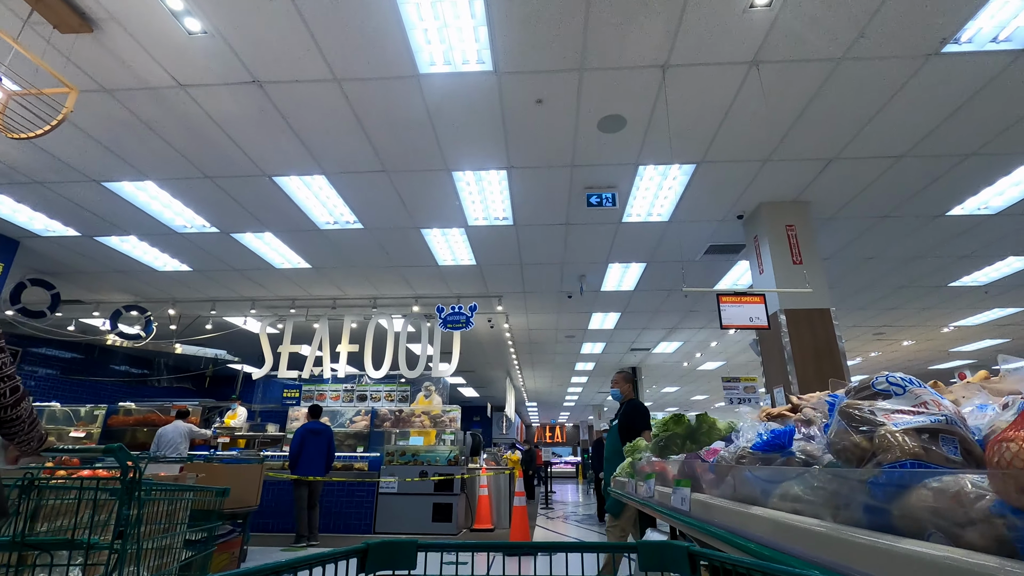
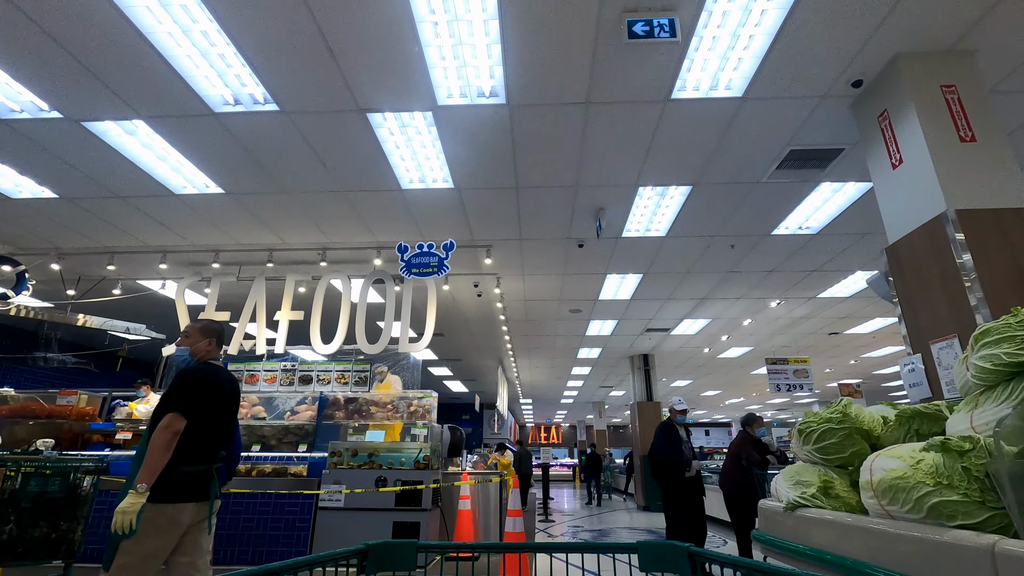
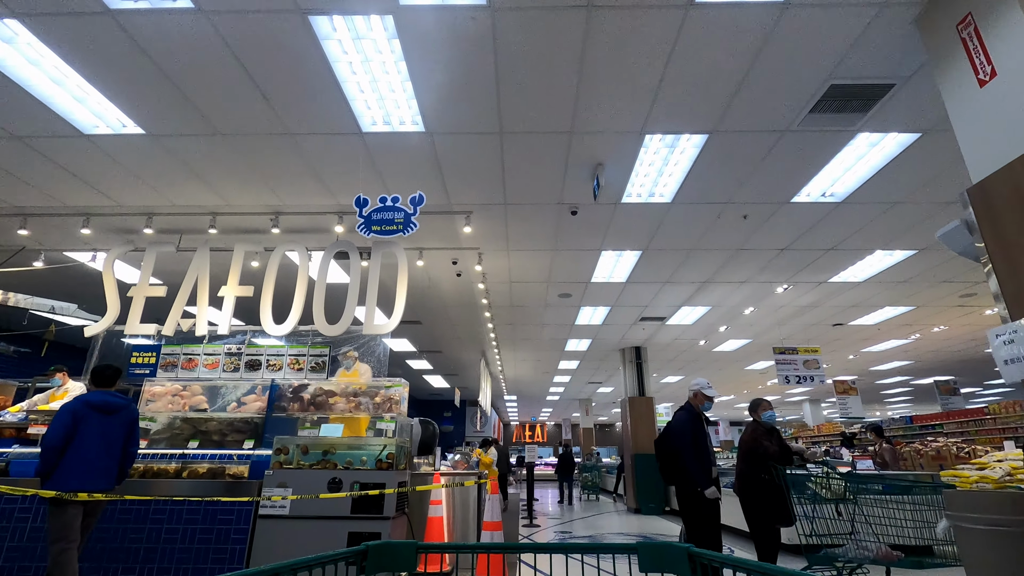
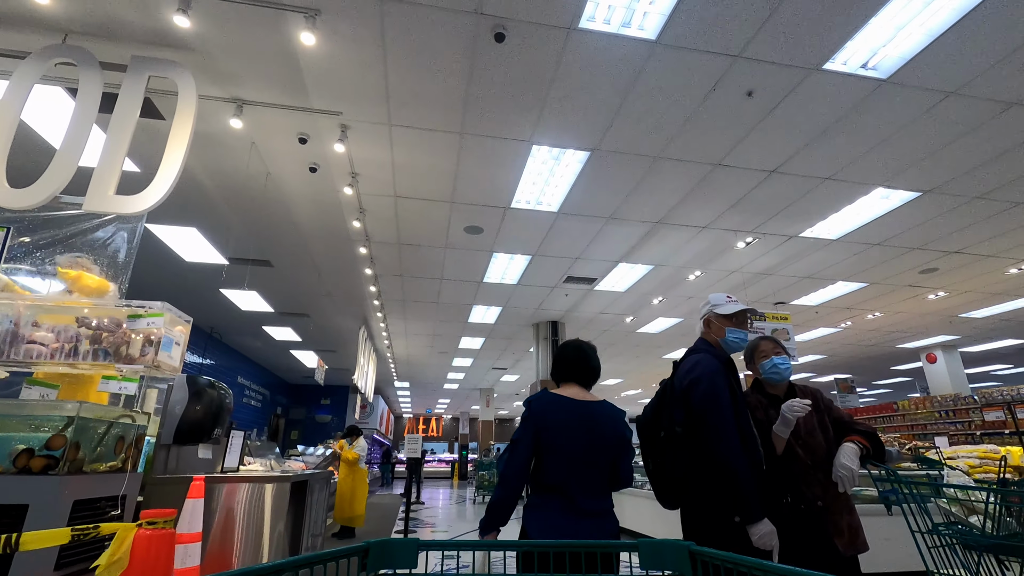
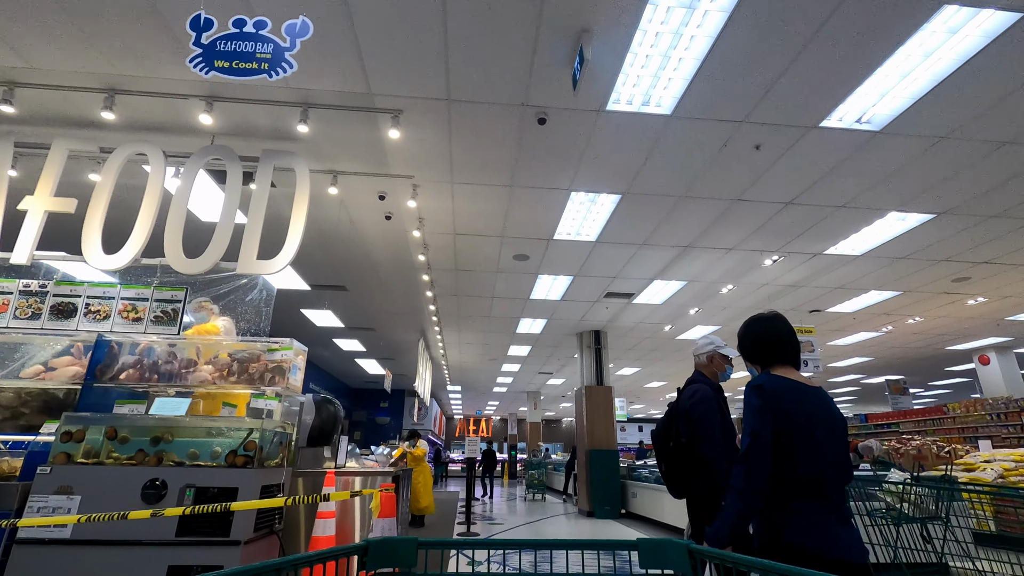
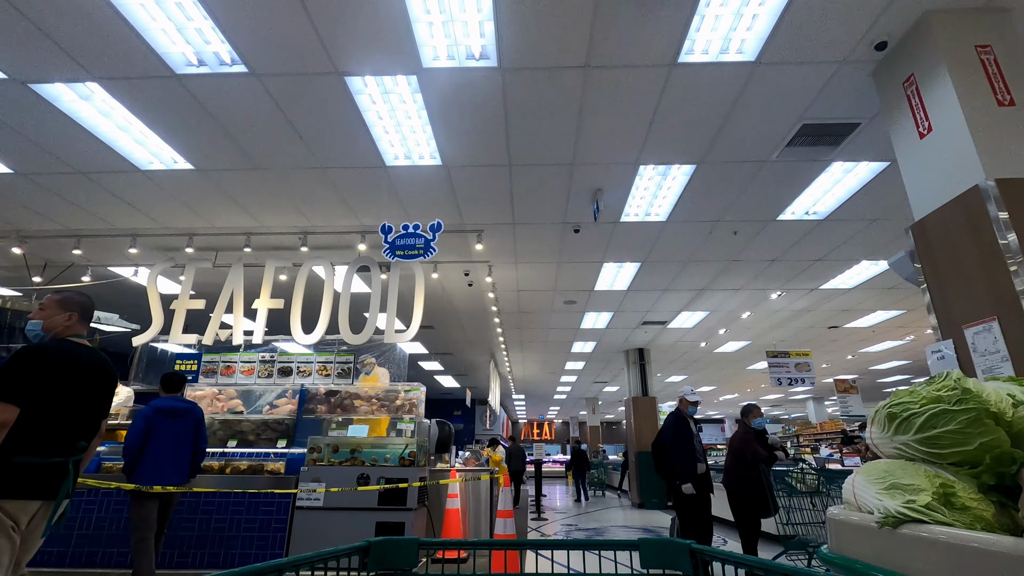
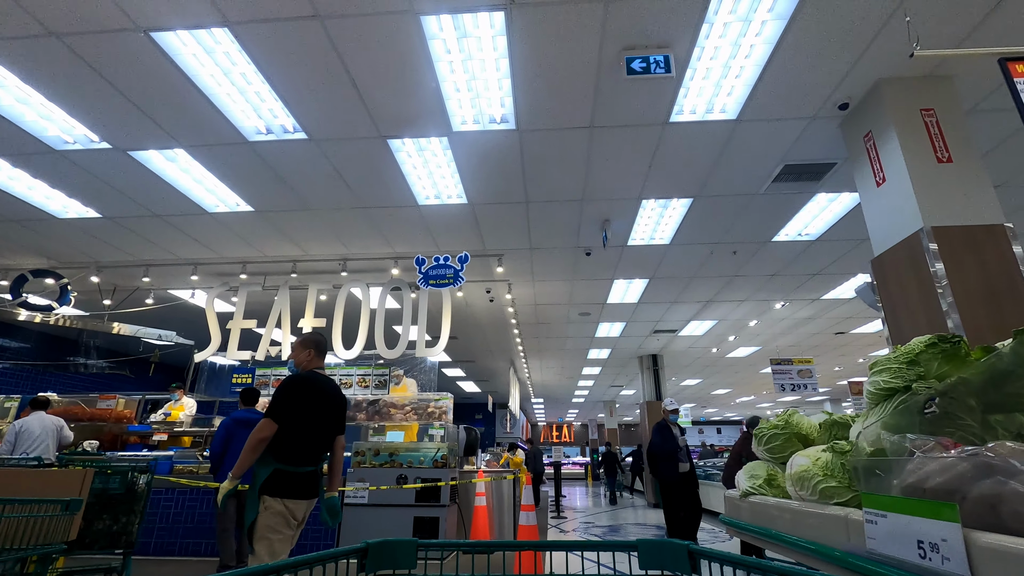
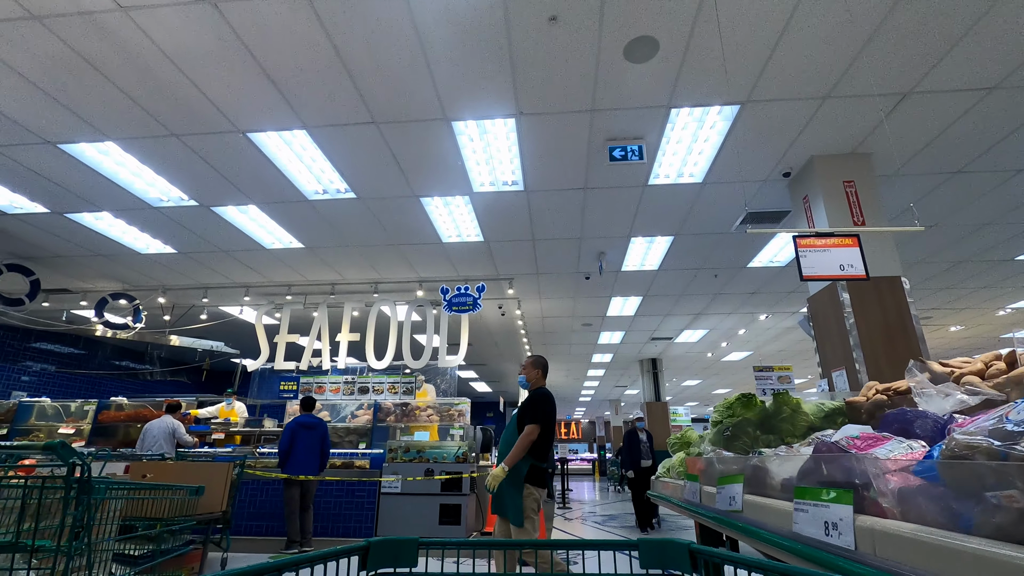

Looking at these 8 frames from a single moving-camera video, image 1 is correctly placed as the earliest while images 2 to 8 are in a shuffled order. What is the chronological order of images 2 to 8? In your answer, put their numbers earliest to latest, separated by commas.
8, 7, 2, 6, 3, 5, 4
